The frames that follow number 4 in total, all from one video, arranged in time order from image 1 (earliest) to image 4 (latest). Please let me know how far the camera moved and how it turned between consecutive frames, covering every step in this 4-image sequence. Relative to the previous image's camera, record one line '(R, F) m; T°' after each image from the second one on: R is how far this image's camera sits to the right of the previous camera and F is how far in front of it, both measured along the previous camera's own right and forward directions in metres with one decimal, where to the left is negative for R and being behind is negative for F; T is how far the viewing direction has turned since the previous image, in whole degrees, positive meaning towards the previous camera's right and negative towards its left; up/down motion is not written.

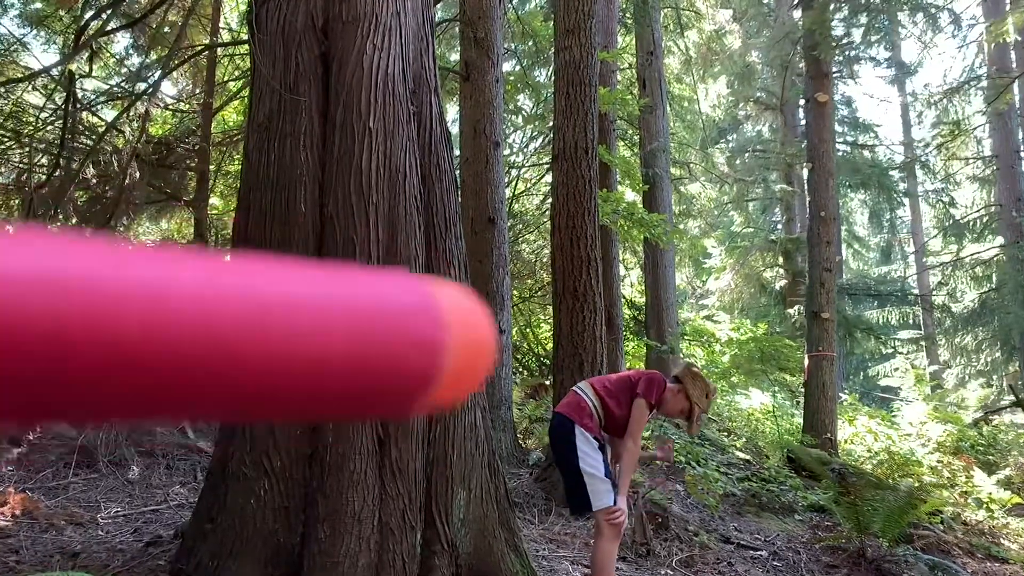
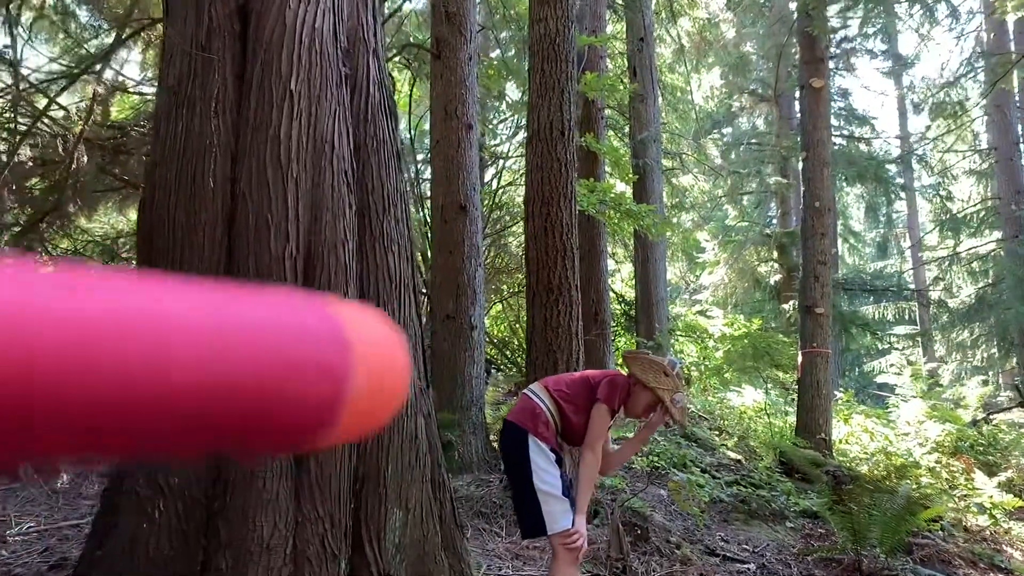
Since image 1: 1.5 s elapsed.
(+0.2, +0.4) m; 0°
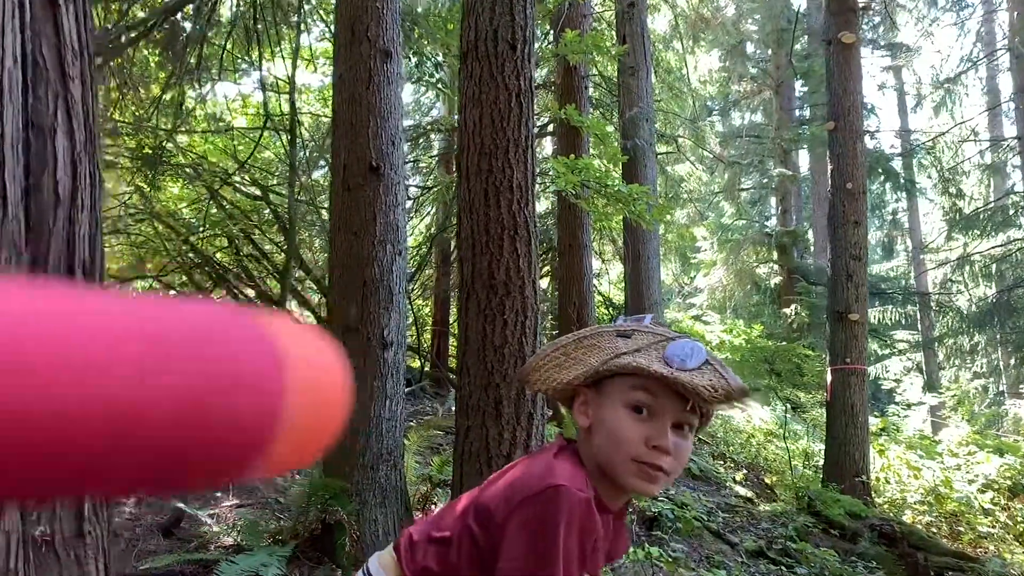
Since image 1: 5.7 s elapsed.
(+0.3, +1.8) m; +1°
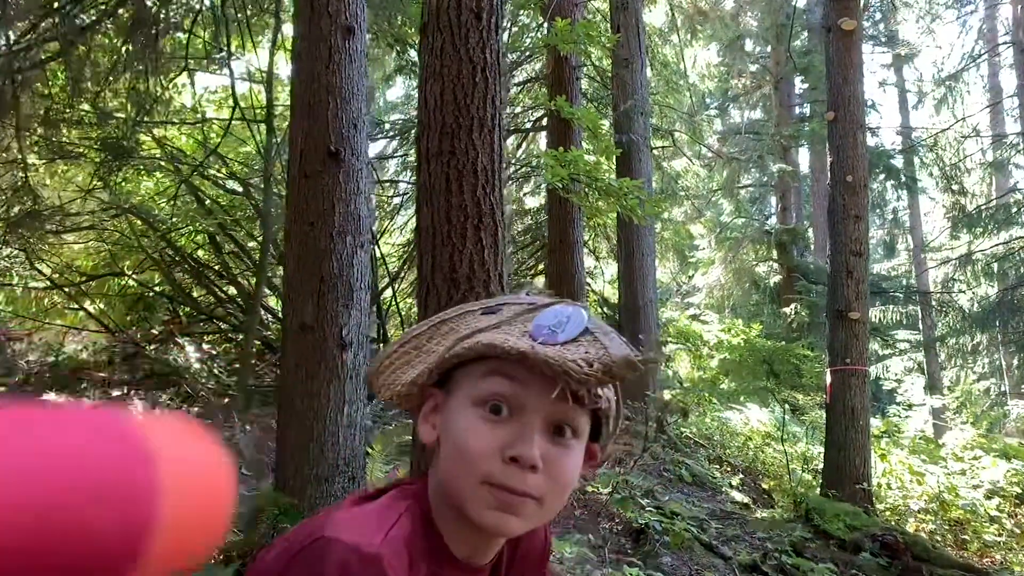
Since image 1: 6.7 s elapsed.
(+0.1, +0.3) m; 0°
